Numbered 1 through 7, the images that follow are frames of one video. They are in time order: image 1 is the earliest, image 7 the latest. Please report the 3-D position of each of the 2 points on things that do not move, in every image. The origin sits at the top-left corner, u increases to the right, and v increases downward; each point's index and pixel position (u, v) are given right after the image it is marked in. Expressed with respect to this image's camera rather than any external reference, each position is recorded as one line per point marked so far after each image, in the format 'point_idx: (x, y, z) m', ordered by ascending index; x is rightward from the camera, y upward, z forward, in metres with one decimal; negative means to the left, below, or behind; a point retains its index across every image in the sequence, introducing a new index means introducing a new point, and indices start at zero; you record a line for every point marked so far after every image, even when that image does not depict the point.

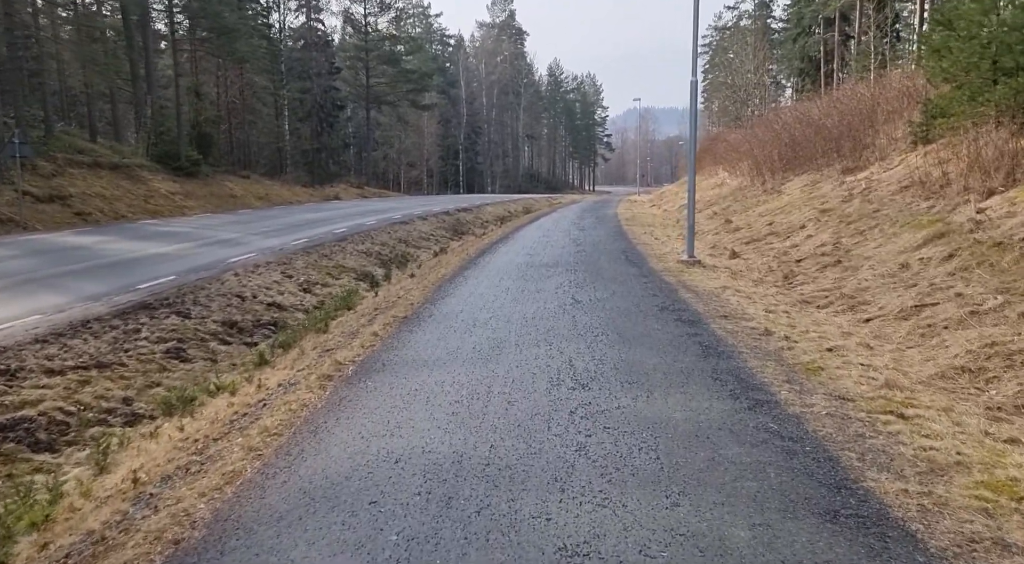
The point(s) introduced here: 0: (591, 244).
0: (+1.5, +0.7, +15.7) m
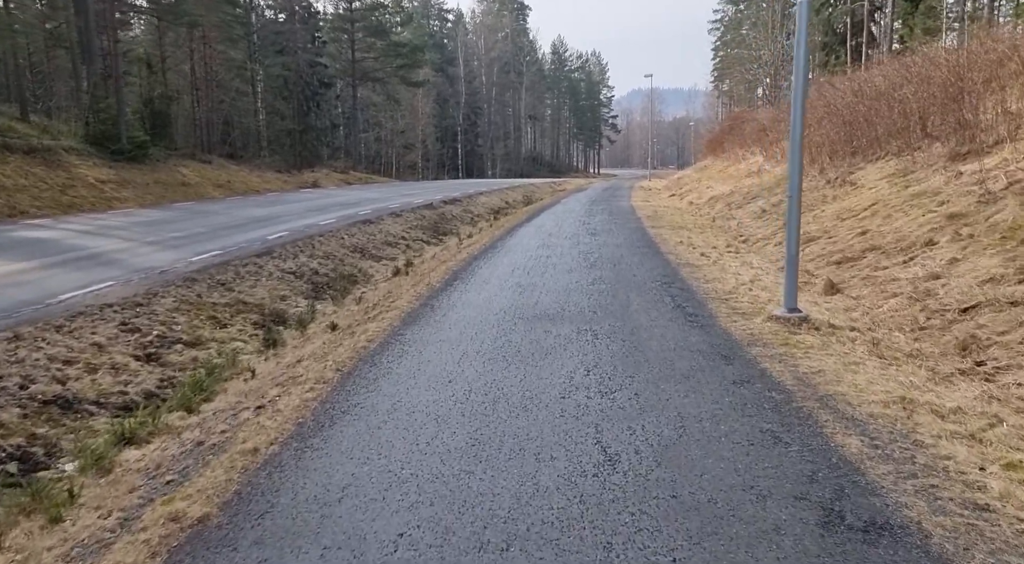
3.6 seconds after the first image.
0: (+1.3, +0.2, +10.9) m
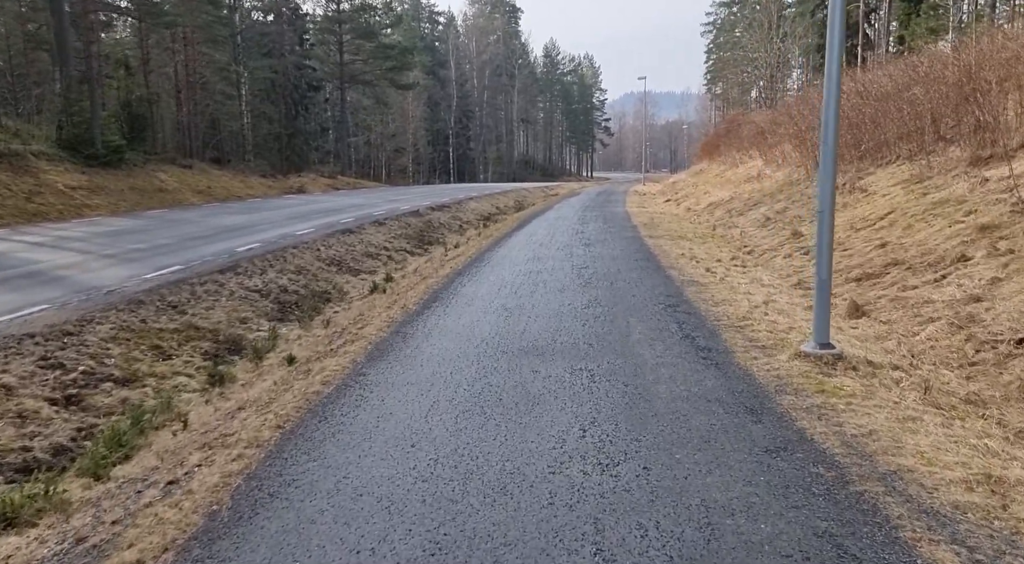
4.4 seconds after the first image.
0: (+1.1, 0.0, +9.9) m
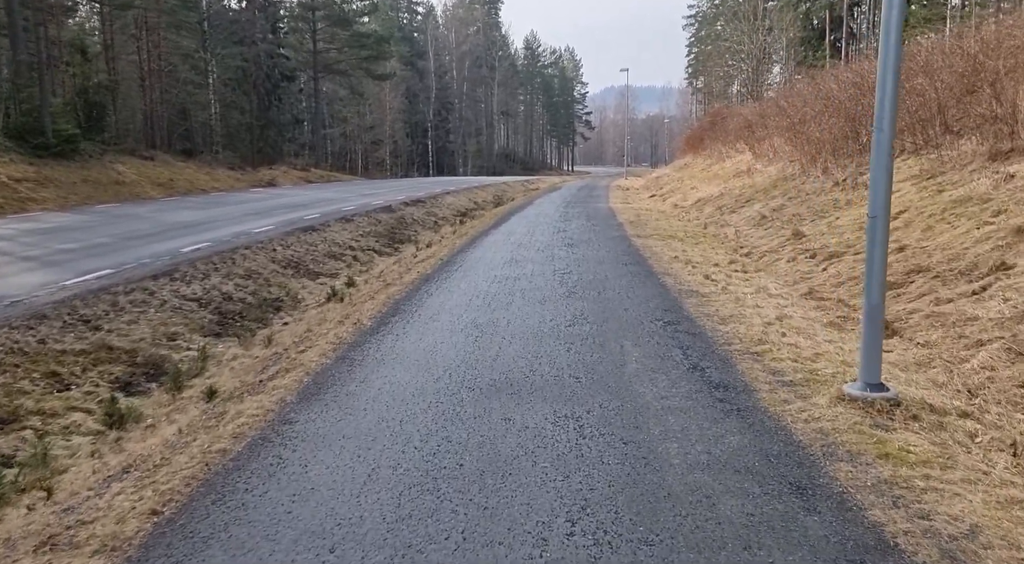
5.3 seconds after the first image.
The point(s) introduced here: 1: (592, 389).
0: (+0.8, -0.1, +8.6) m
1: (+0.5, -0.7, +5.0) m
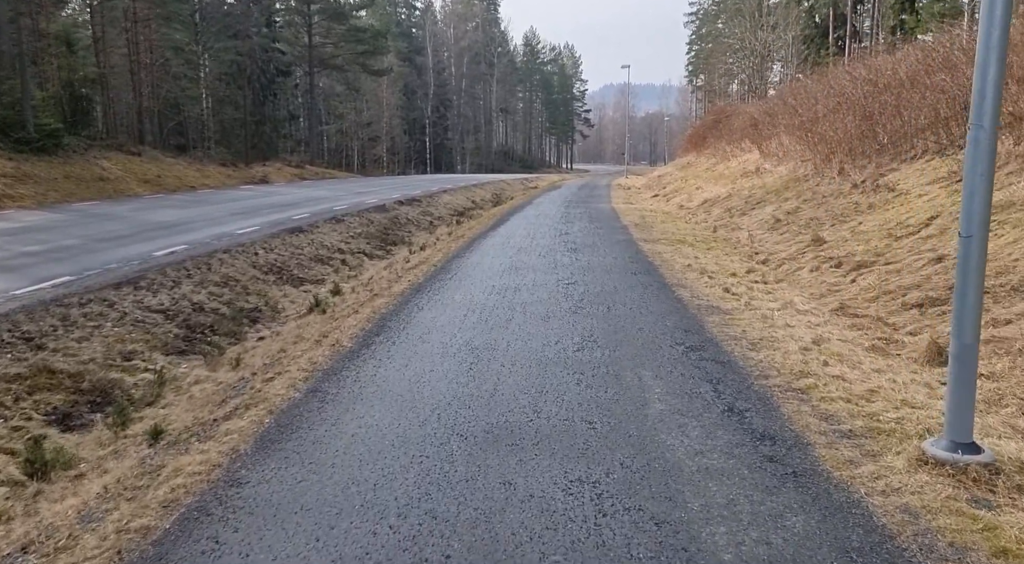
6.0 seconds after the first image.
0: (+0.8, -0.2, +7.7) m
1: (+0.5, -0.8, +4.1) m
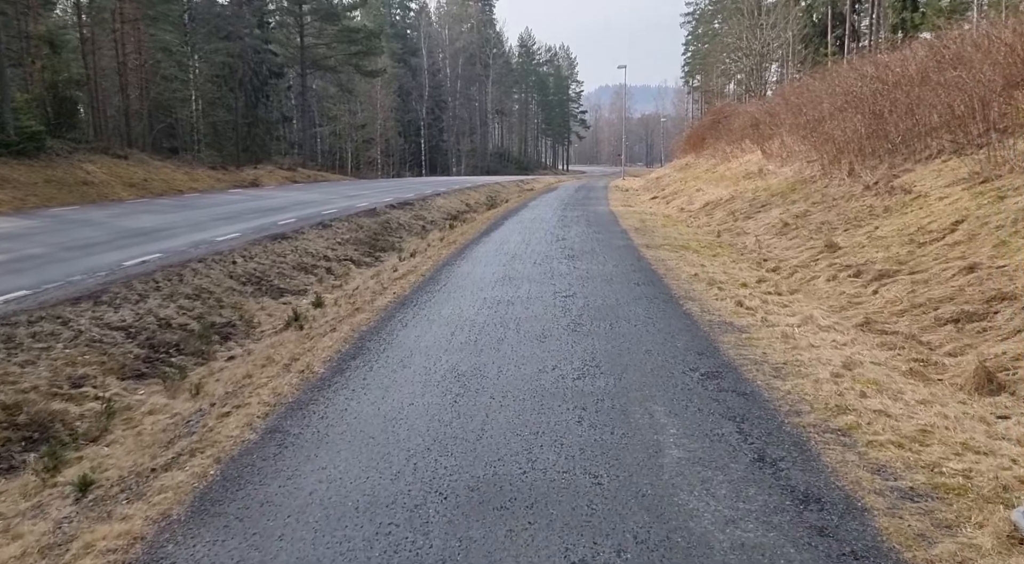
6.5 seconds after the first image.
0: (+0.8, -0.4, +7.0) m
1: (+0.4, -0.9, +3.4) m
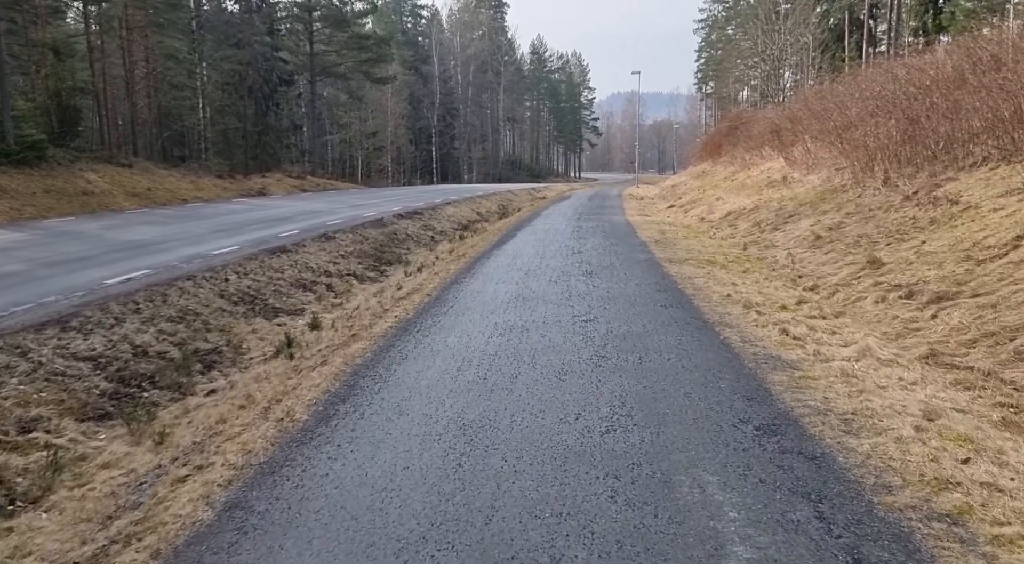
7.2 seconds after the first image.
0: (+0.9, -0.6, +6.1) m
1: (+0.5, -1.1, +2.5) m
